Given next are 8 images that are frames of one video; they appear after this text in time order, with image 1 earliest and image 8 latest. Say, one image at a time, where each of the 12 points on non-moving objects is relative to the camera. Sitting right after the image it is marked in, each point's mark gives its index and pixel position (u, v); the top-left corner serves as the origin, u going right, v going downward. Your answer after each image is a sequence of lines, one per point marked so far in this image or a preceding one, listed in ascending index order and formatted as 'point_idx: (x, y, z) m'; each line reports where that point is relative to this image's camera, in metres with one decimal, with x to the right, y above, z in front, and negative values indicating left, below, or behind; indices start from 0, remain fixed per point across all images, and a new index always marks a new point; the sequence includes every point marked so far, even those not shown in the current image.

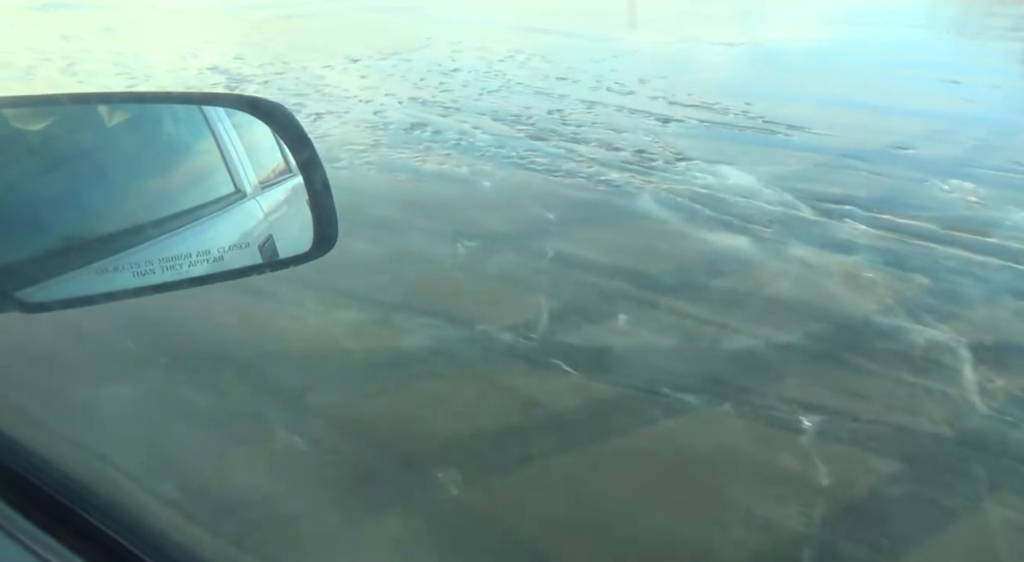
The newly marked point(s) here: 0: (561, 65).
0: (+0.8, +3.0, +9.6) m
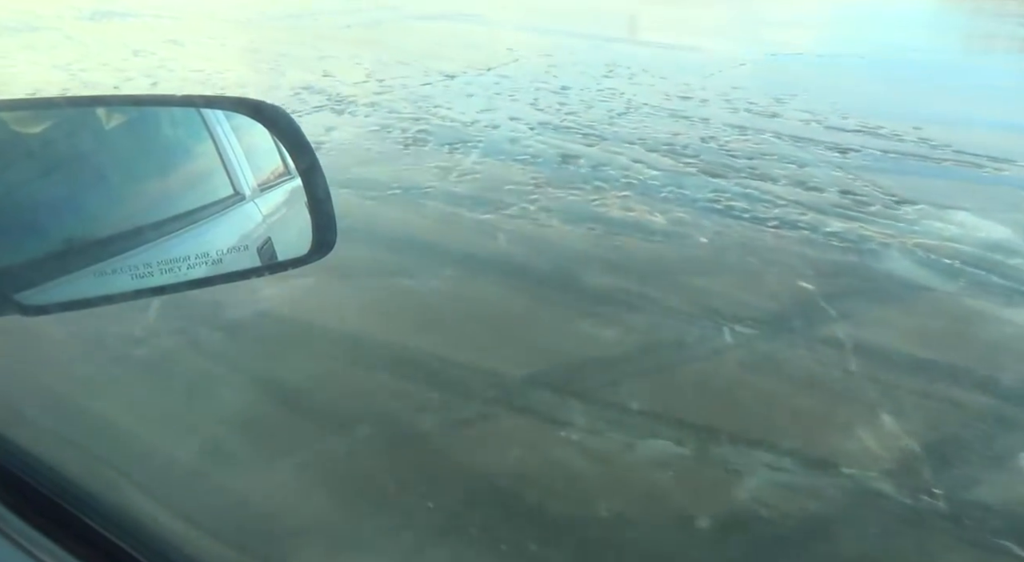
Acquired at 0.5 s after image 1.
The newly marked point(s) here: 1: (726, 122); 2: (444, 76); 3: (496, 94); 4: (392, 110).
0: (+2.1, +2.6, +8.9) m
1: (+2.1, +1.5, +6.6) m
2: (-0.8, +2.6, +8.8) m
3: (-0.2, +2.1, +7.7) m
4: (-1.2, +1.7, +6.8) m
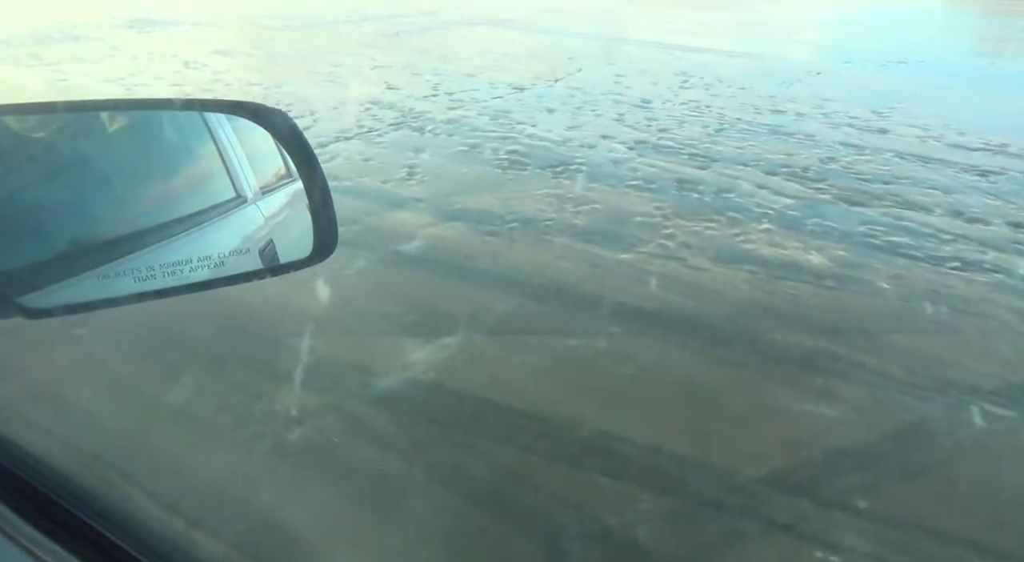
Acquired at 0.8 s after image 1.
0: (+3.0, +2.3, +8.4) m
1: (+2.9, +1.3, +6.1) m
2: (+0.1, +2.3, +8.4) m
3: (+0.7, +1.8, +7.3) m
4: (-0.4, +1.4, +6.4) m
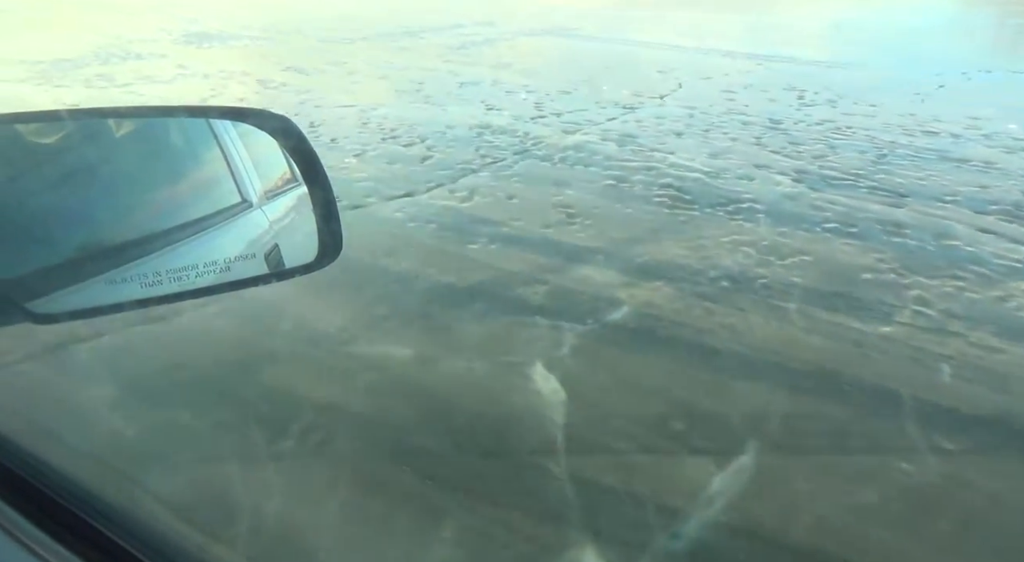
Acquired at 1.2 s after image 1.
0: (+4.2, +1.9, +7.7) m
1: (+4.0, +0.9, +5.4) m
2: (+1.3, +1.9, +7.8) m
3: (+1.9, +1.4, +6.7) m
4: (+0.8, +1.1, +5.8) m
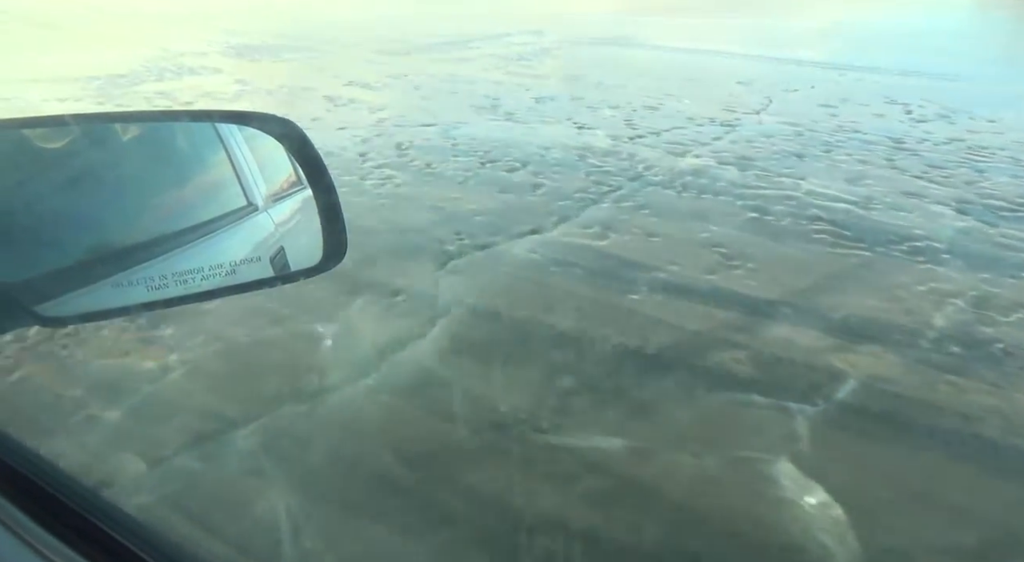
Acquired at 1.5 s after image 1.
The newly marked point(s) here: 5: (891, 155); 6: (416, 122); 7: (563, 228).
0: (+5.2, +1.6, +7.1) m
1: (+4.9, +0.6, +4.8) m
2: (+2.2, +1.6, +7.3) m
3: (+2.8, +1.2, +6.1) m
4: (+1.7, +0.8, +5.3) m
5: (+3.3, +1.1, +6.0) m
6: (-1.1, +1.7, +7.6) m
7: (+0.3, +0.3, +4.4) m
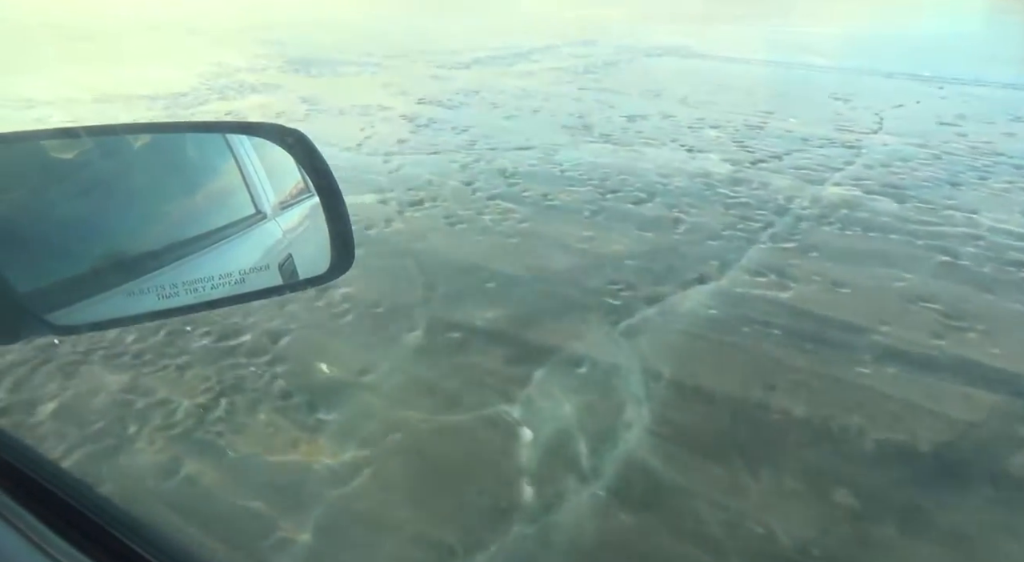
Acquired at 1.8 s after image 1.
0: (+6.2, +1.3, +6.5) m
1: (+5.8, +0.3, +4.2) m
2: (+3.2, +1.3, +6.7) m
3: (+3.7, +0.8, +5.5) m
4: (+2.6, +0.4, +4.8) m
5: (+4.2, +0.8, +5.3) m
6: (0.0, +1.4, +7.1) m
7: (+1.2, 0.0, +3.9) m
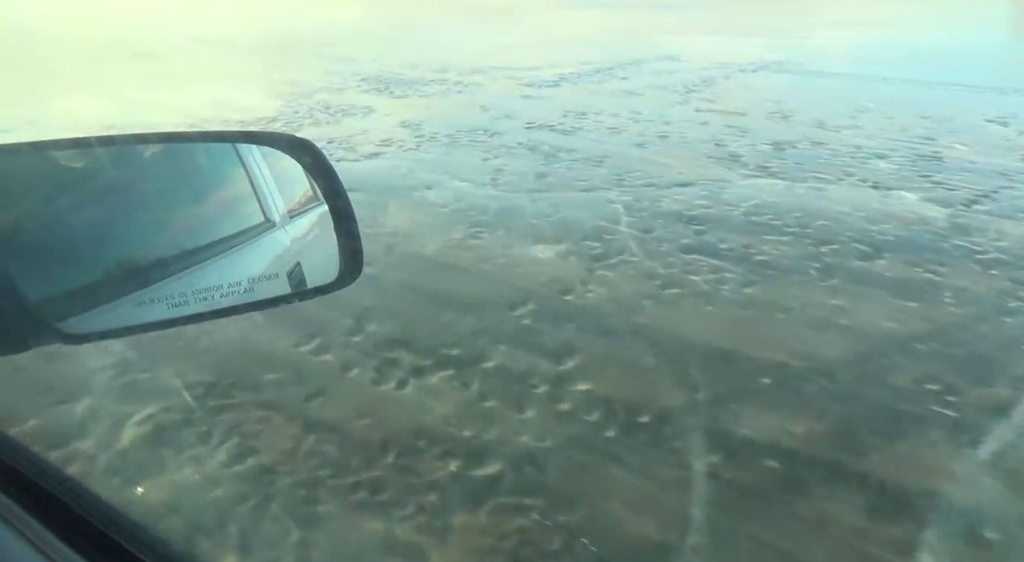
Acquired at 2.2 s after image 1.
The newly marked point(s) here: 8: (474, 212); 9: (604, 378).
0: (+7.5, +0.8, +5.4) m
1: (+7.0, -0.2, +3.2) m
2: (+4.6, +0.8, +5.8) m
3: (+5.1, +0.4, +4.6) m
4: (+3.9, 0.0, +3.9) m
5: (+5.5, +0.3, +4.4) m
6: (+1.4, +0.9, +6.4) m
7: (+2.5, -0.4, +3.1) m
8: (-0.3, +0.6, +5.6) m
9: (+0.4, -0.4, +3.1) m
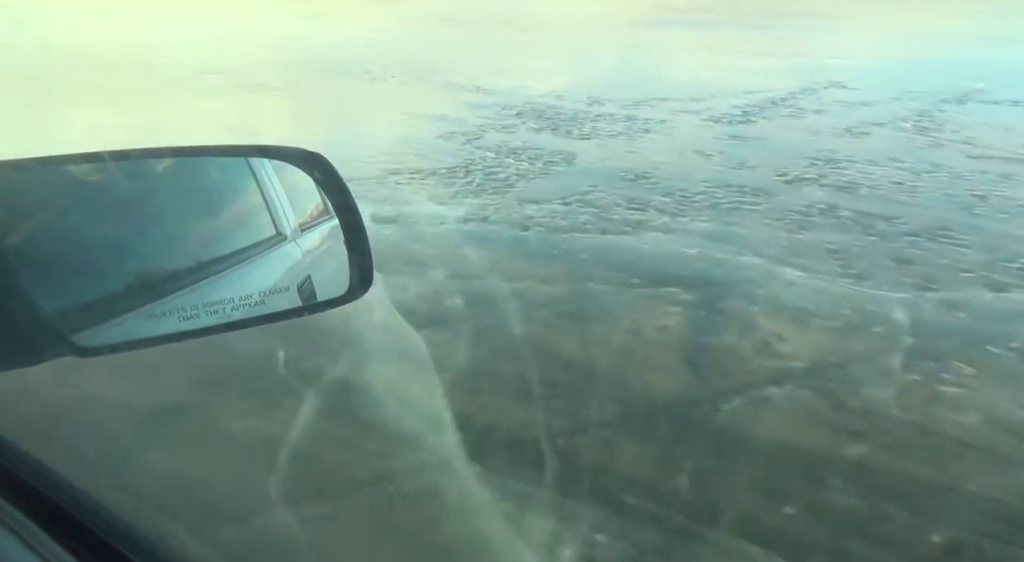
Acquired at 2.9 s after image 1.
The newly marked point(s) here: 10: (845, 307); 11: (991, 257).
0: (+9.9, -0.1, +3.3) m
1: (+9.3, -1.0, +1.1) m
2: (+7.1, -0.1, +3.9) m
3: (+7.4, -0.5, +2.7) m
4: (+6.2, -0.8, +2.0) m
5: (+7.9, -0.6, +2.4) m
6: (+3.9, +0.1, +4.7) m
7: (+4.7, -1.2, +1.3) m
8: (+2.1, -0.3, +4.0) m
9: (+2.6, -1.2, +1.5) m
10: (+2.1, -0.2, +4.3) m
11: (+3.4, +0.2, +5.1) m
